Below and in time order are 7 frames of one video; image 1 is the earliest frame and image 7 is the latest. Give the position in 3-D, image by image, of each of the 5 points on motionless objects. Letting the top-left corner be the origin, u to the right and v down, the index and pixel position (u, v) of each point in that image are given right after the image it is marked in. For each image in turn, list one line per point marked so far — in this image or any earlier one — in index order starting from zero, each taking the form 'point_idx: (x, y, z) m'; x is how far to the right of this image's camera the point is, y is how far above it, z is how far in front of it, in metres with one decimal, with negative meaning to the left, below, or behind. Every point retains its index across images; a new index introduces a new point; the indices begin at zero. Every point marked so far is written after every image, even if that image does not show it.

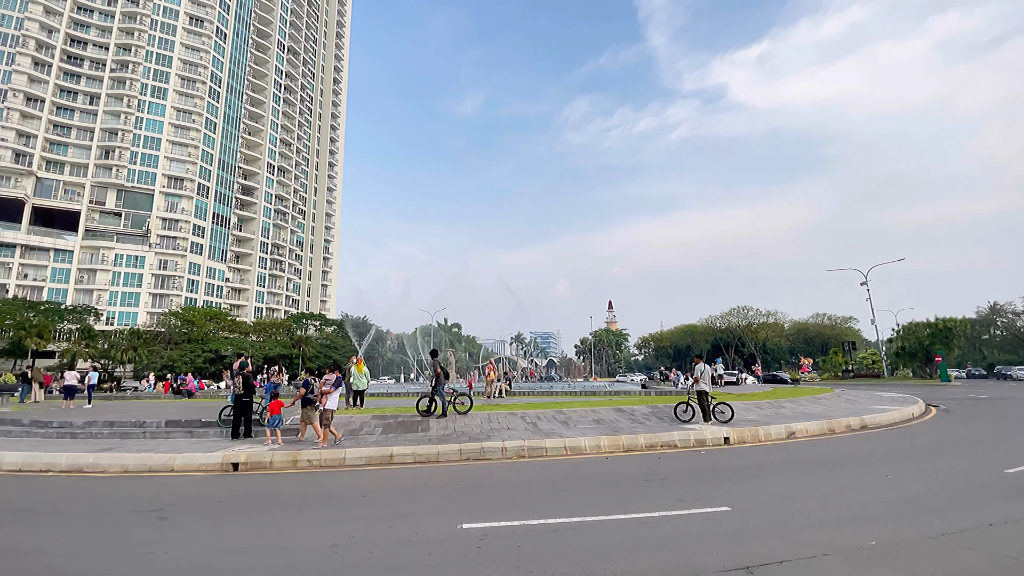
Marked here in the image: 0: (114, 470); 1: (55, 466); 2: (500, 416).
0: (-7.7, -3.5, +9.7) m
1: (-9.0, -3.5, +9.9) m
2: (-0.3, -3.5, +13.9) m
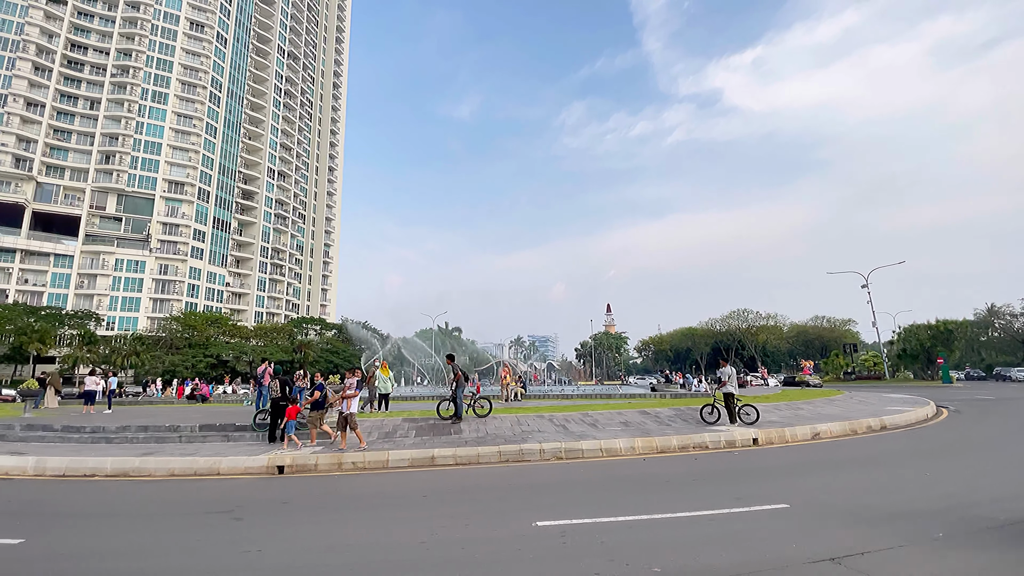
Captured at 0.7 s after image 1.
0: (-6.9, -3.7, +9.9) m
1: (-8.2, -3.6, +10.0) m
2: (+0.5, -3.7, +14.1) m
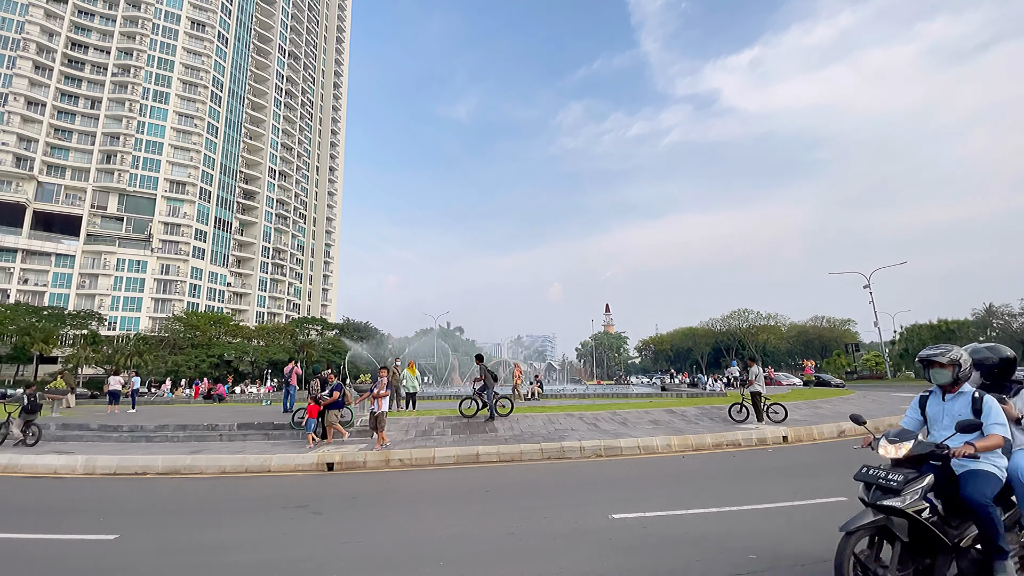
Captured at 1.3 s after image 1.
0: (-6.0, -3.7, +10.1) m
1: (-7.3, -3.7, +10.2) m
2: (+1.4, -3.7, +14.3) m
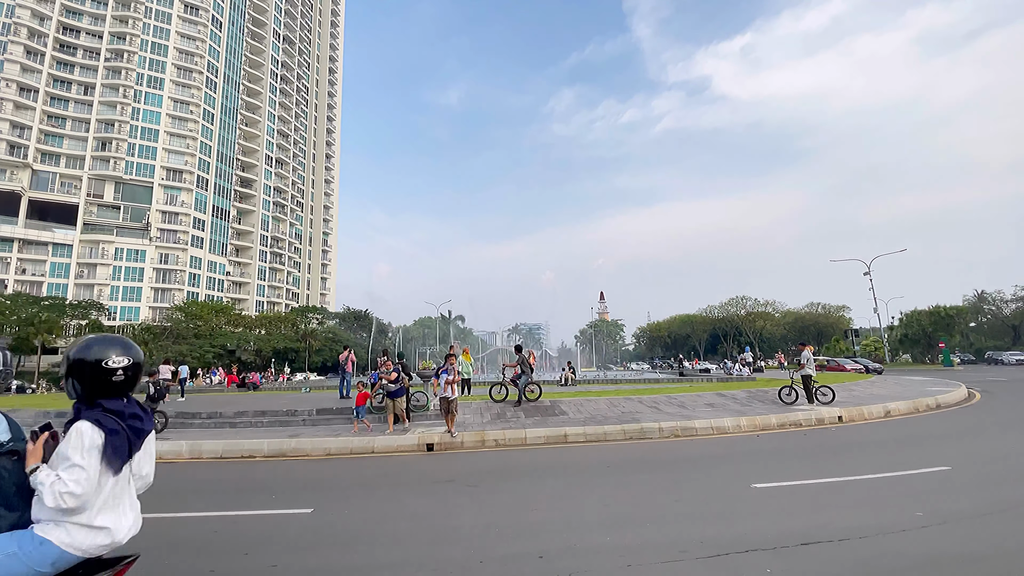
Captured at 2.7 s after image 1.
0: (-4.1, -3.5, +10.5) m
1: (-5.4, -3.5, +10.7) m
2: (+3.2, -3.4, +15.0) m
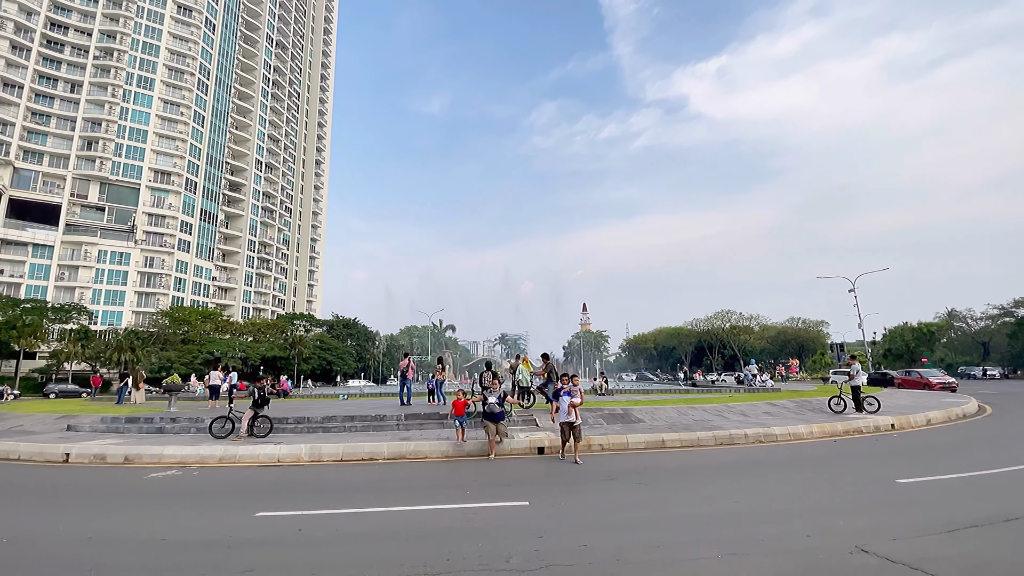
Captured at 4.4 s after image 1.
0: (-1.7, -3.7, +11.0) m
1: (-3.0, -3.7, +11.1) m
2: (+5.4, -3.8, +15.8) m
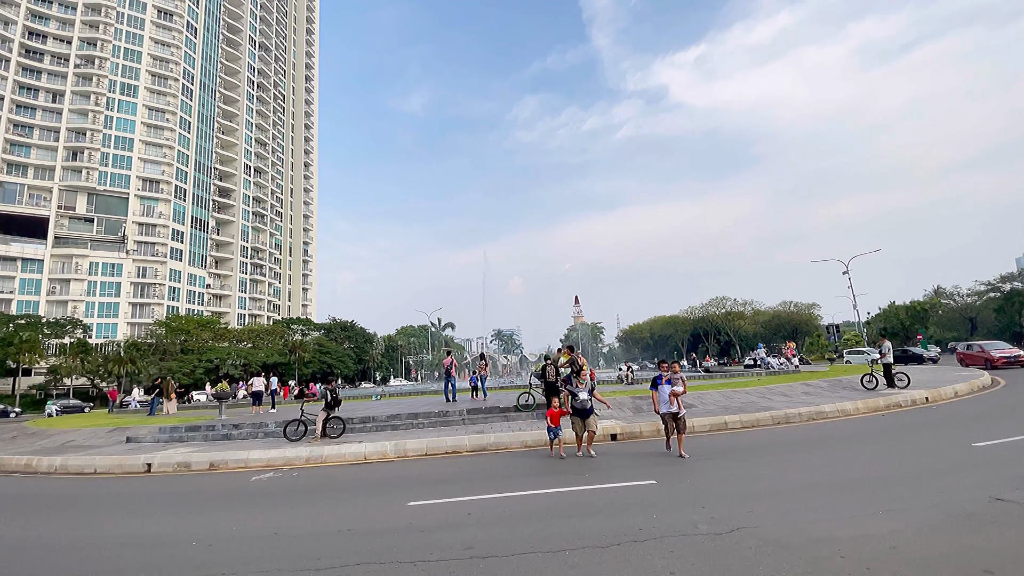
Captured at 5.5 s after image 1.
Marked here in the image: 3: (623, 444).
0: (+0.1, -3.7, +11.5) m
1: (-1.2, -3.7, +11.6) m
2: (+7.0, -3.4, +16.5) m
3: (+2.4, -3.6, +11.4) m
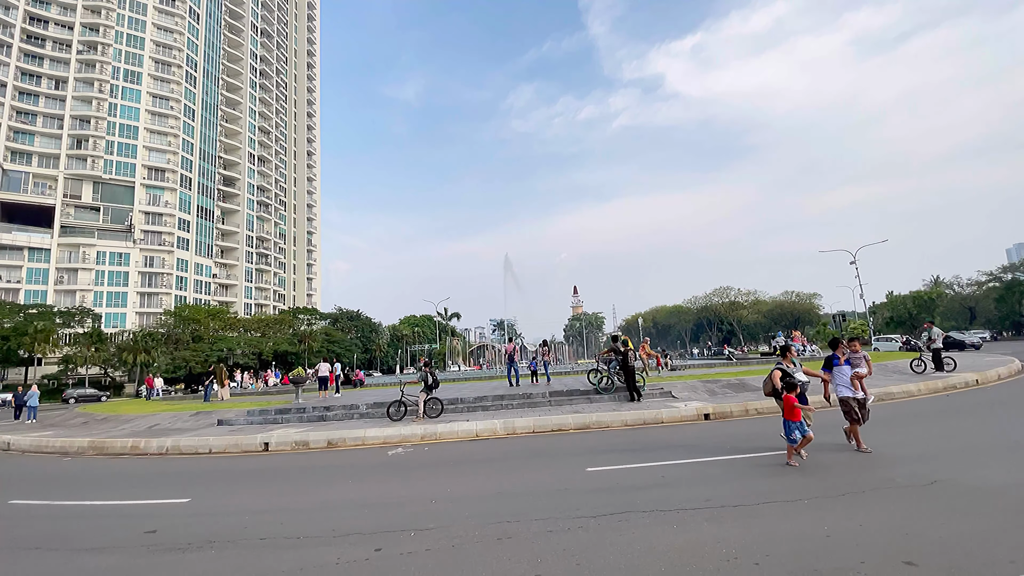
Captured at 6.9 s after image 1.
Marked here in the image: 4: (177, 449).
0: (+2.6, -3.4, +12.3) m
1: (+1.3, -3.4, +12.3) m
2: (+9.5, -3.1, +17.4) m
3: (+5.0, -3.3, +12.2) m
4: (-9.2, -4.4, +13.7) m
